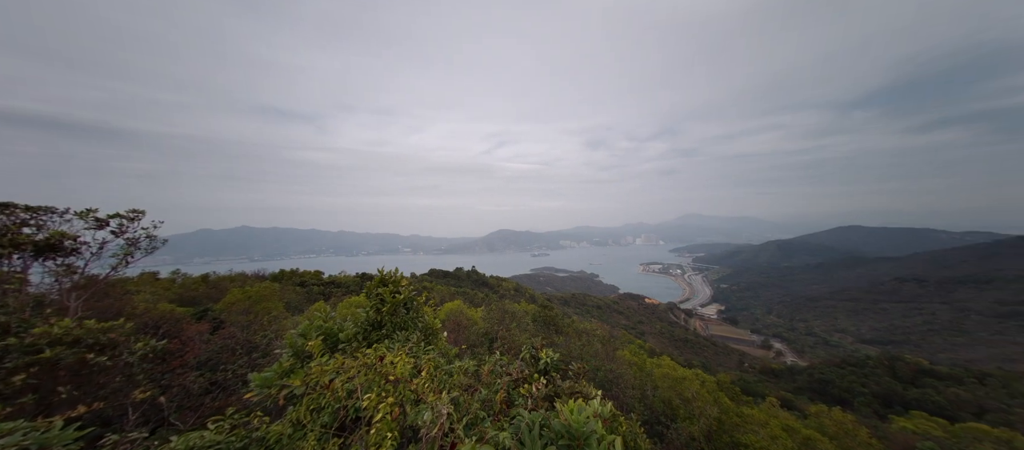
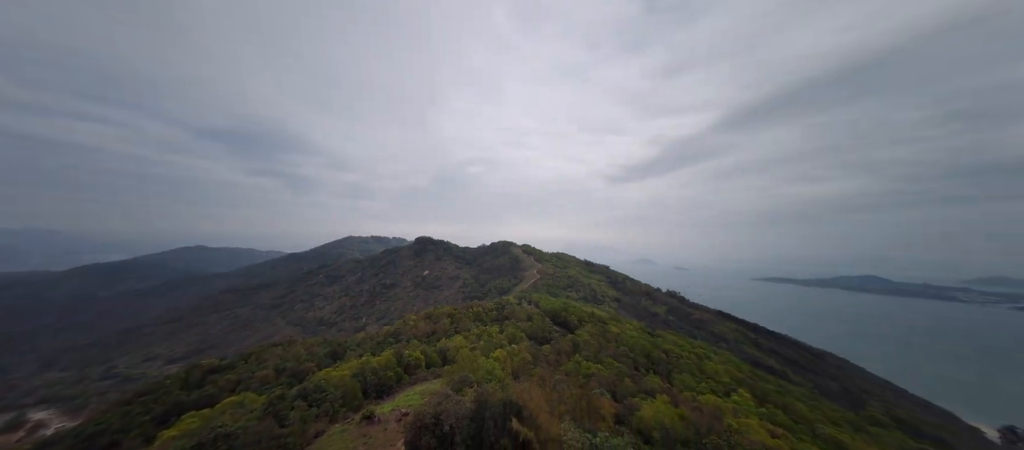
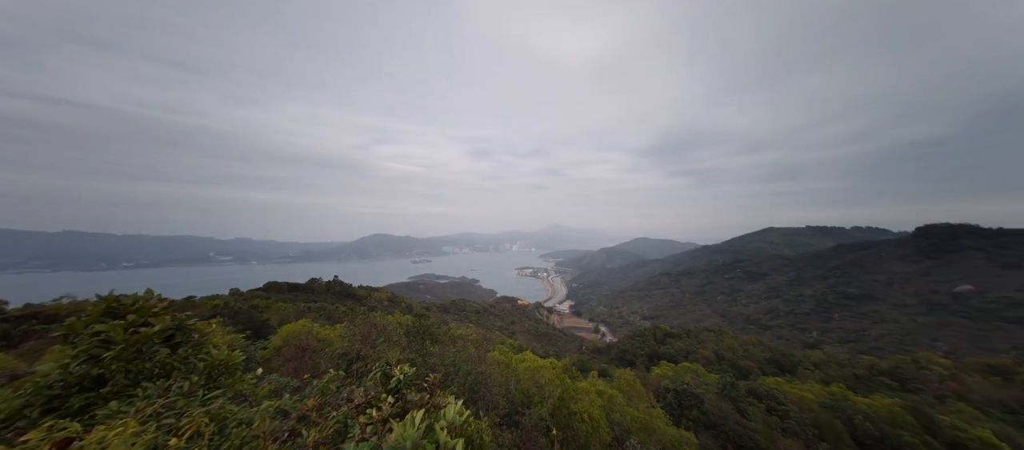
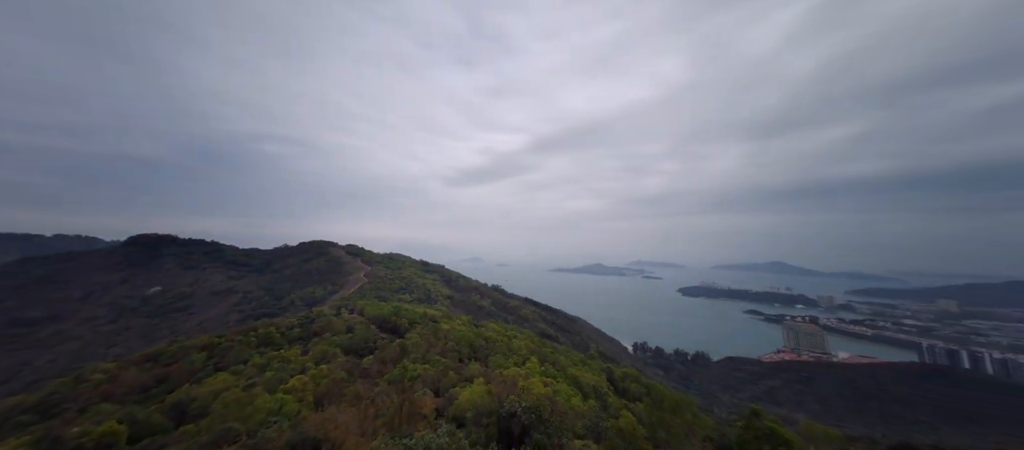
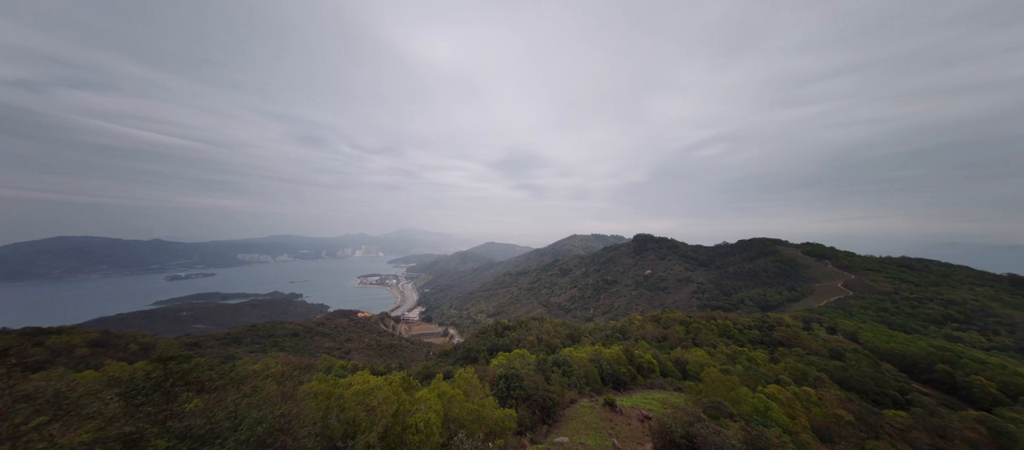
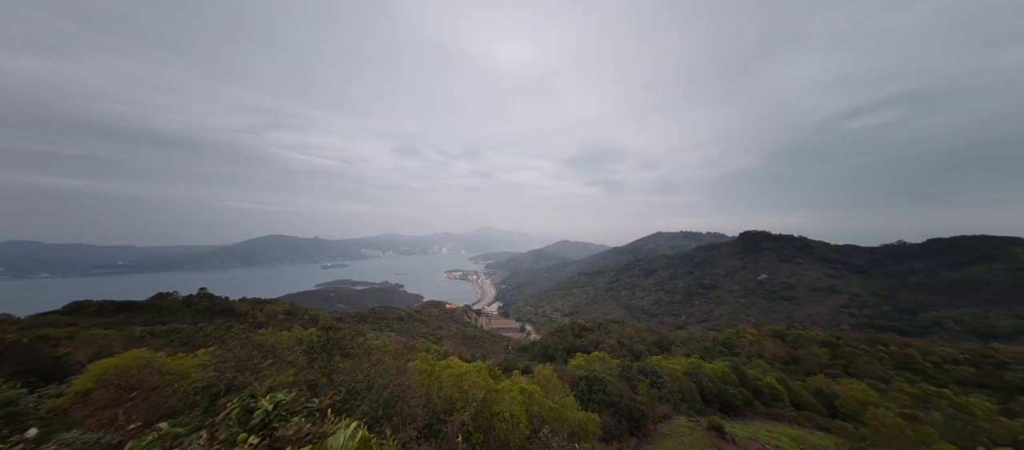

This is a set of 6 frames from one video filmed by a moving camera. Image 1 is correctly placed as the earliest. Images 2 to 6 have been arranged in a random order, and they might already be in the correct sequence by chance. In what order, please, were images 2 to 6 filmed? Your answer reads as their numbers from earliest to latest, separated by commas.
3, 6, 5, 2, 4
